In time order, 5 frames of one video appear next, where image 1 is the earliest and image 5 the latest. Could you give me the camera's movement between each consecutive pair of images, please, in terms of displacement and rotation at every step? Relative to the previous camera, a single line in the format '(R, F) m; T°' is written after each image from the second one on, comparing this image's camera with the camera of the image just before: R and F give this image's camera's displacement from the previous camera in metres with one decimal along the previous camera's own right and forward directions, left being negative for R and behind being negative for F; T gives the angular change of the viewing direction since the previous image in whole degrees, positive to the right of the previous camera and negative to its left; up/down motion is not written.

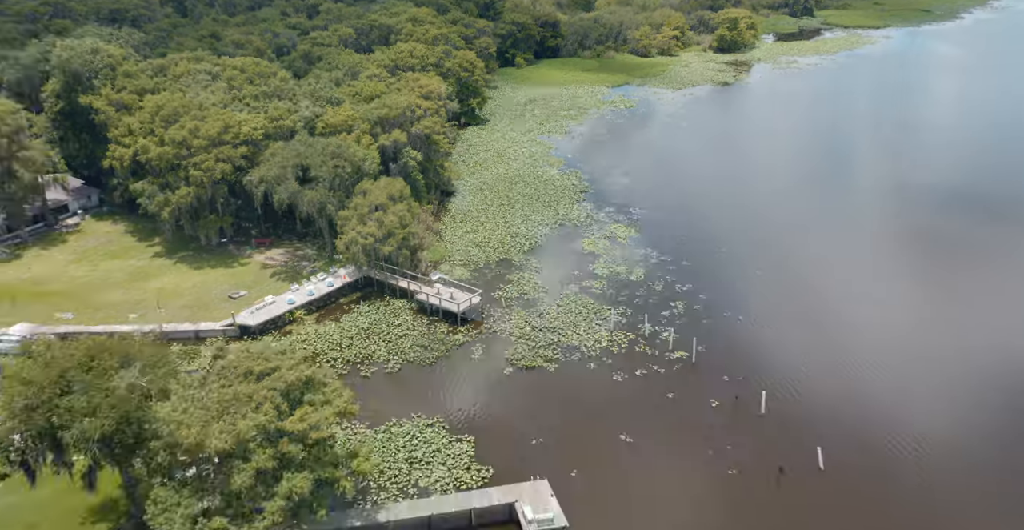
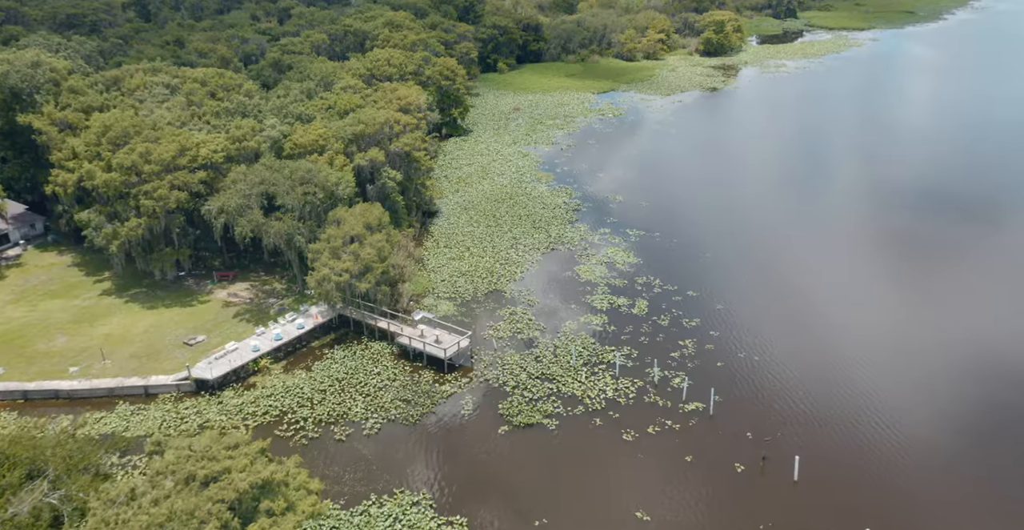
(-0.6, +4.7) m; +2°
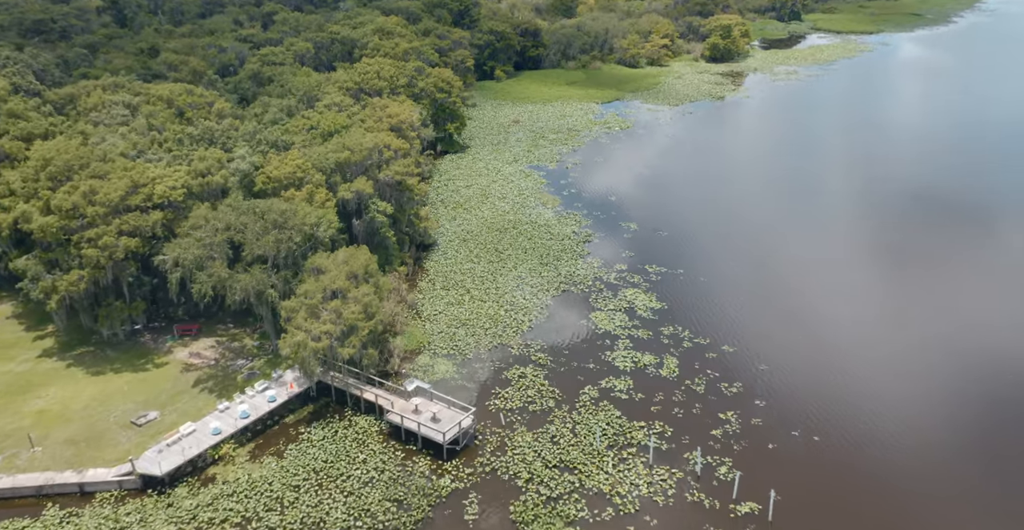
(-0.8, +6.5) m; +1°
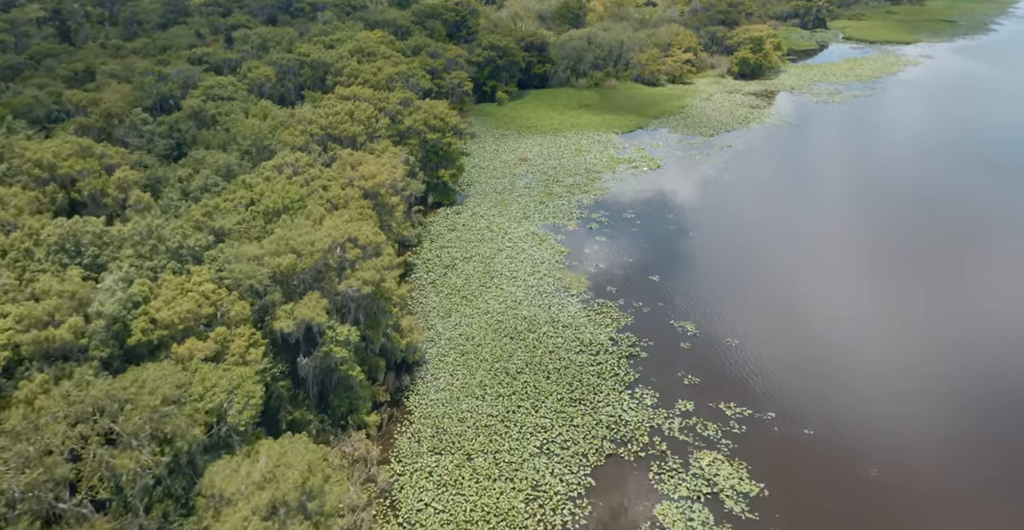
(-1.2, +15.5) m; 0°
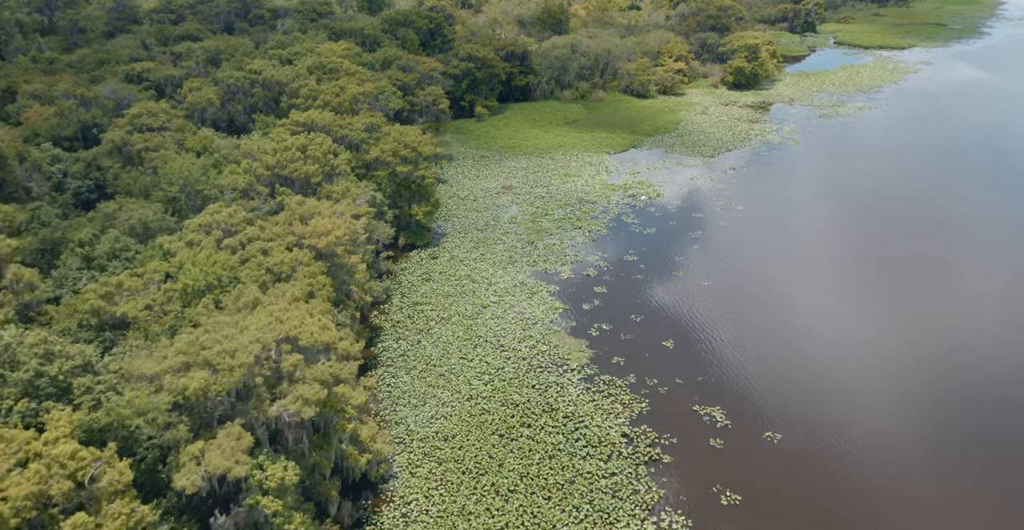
(-0.4, +8.5) m; +2°
